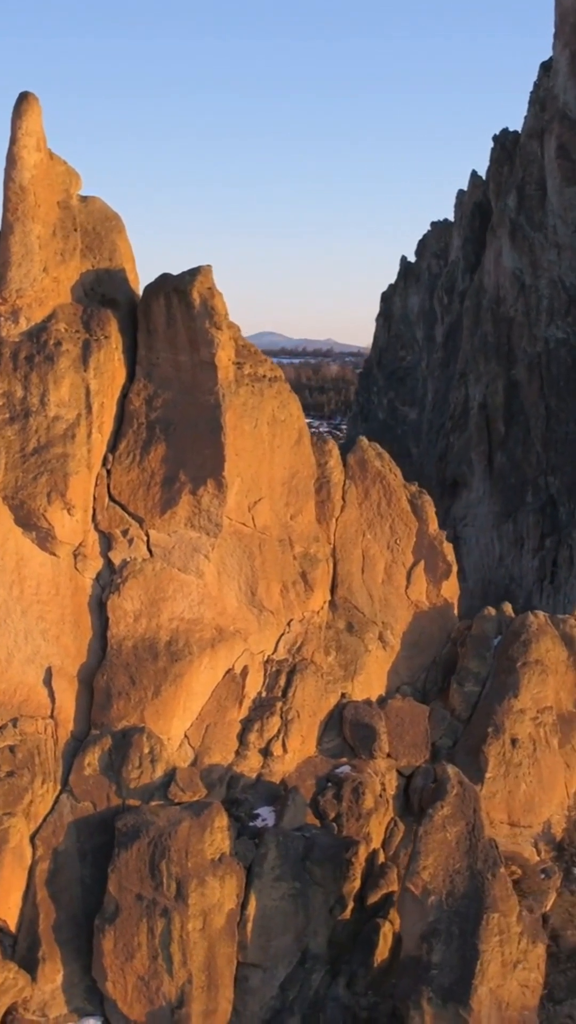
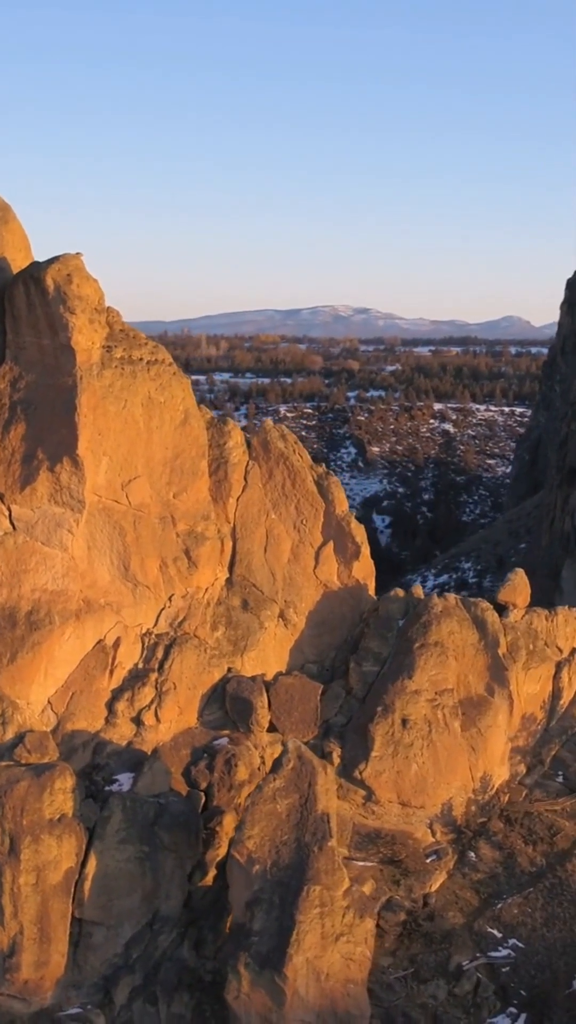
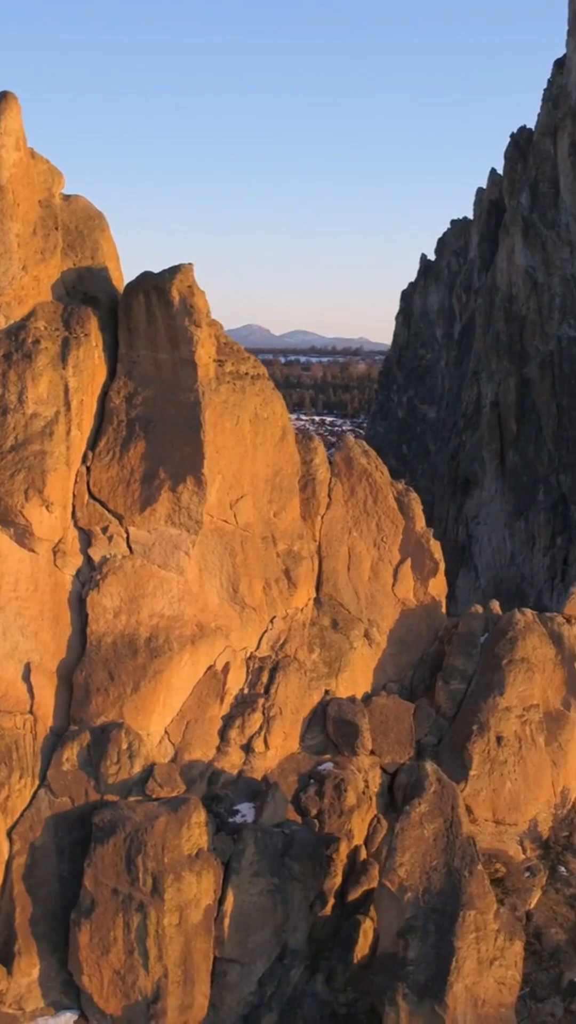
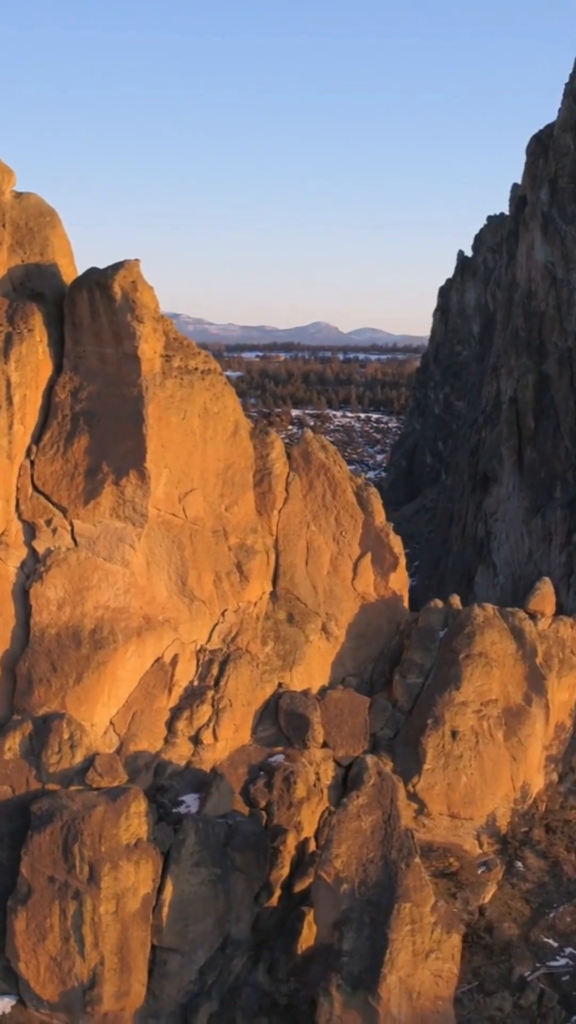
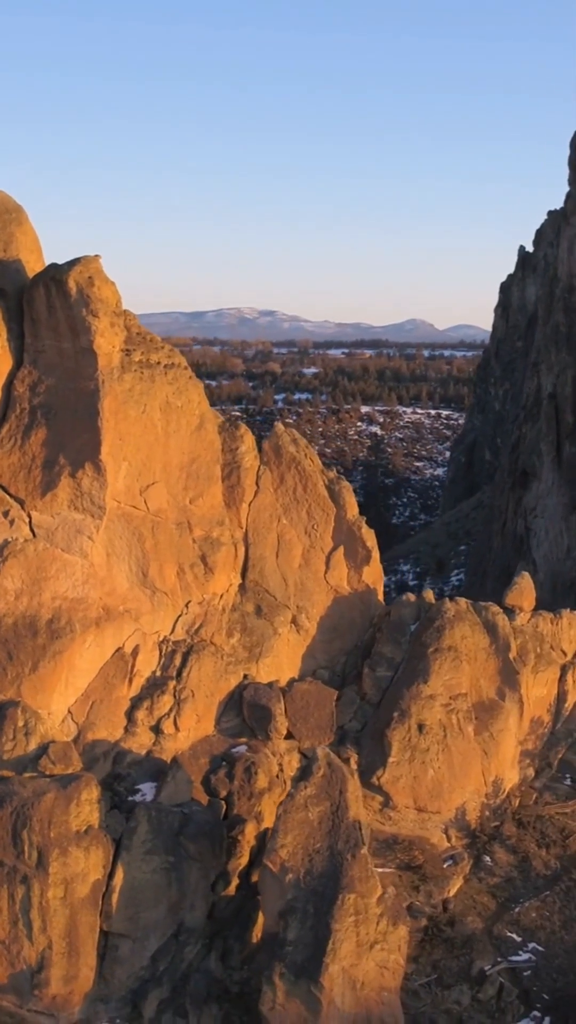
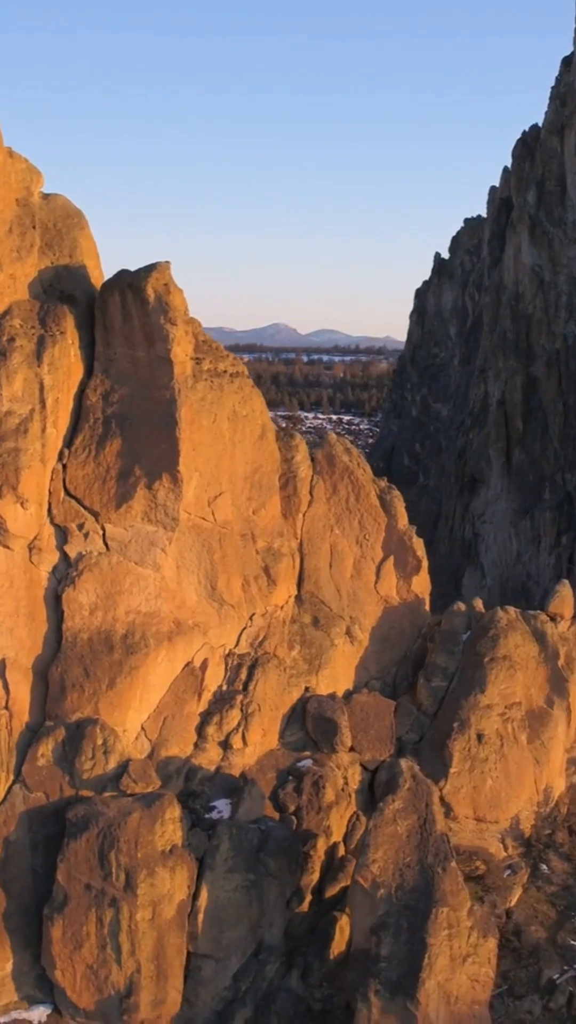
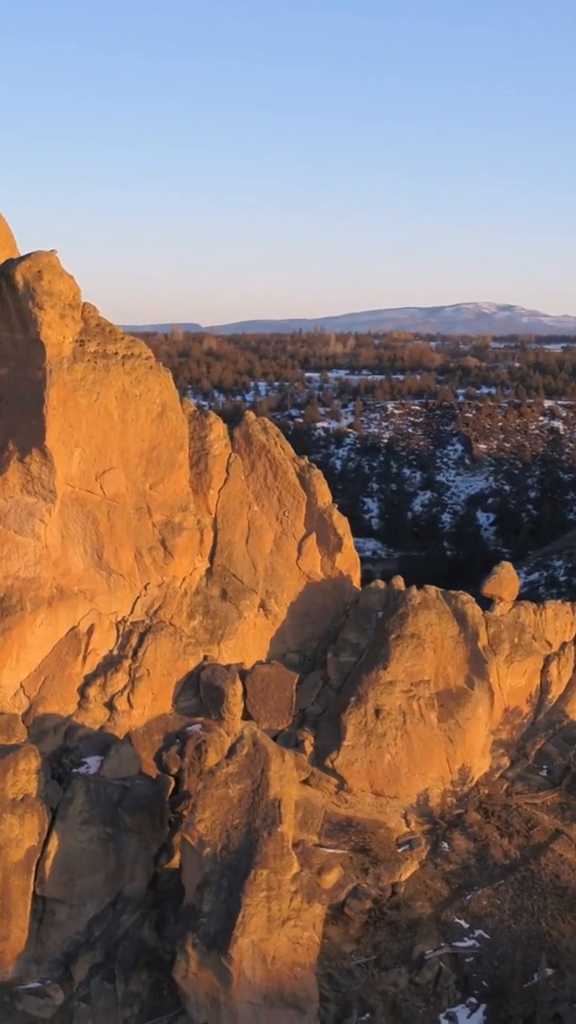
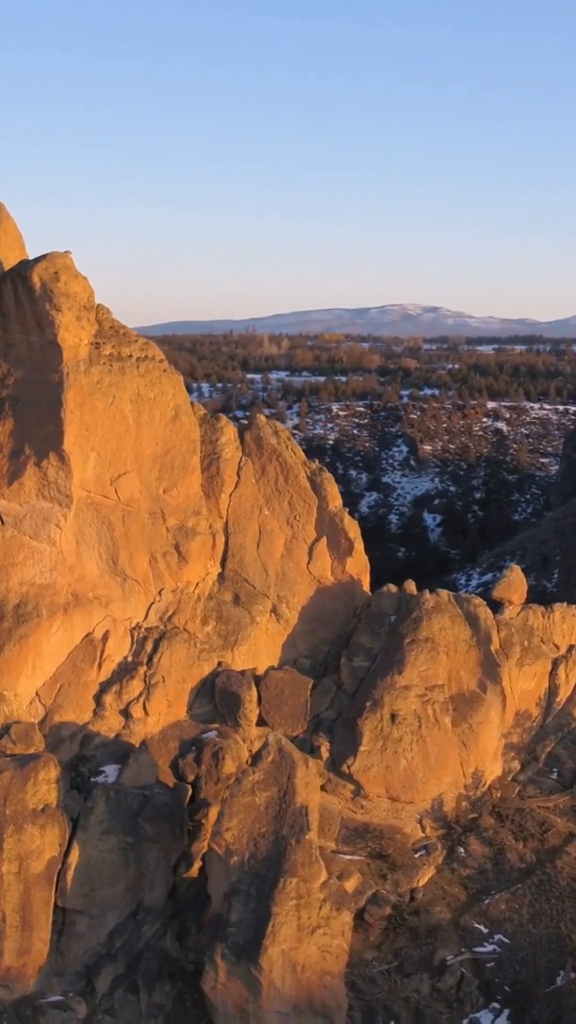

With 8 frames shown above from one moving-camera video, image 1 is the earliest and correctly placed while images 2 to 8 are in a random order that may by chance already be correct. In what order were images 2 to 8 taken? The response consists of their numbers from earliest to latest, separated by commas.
3, 6, 4, 5, 2, 8, 7
